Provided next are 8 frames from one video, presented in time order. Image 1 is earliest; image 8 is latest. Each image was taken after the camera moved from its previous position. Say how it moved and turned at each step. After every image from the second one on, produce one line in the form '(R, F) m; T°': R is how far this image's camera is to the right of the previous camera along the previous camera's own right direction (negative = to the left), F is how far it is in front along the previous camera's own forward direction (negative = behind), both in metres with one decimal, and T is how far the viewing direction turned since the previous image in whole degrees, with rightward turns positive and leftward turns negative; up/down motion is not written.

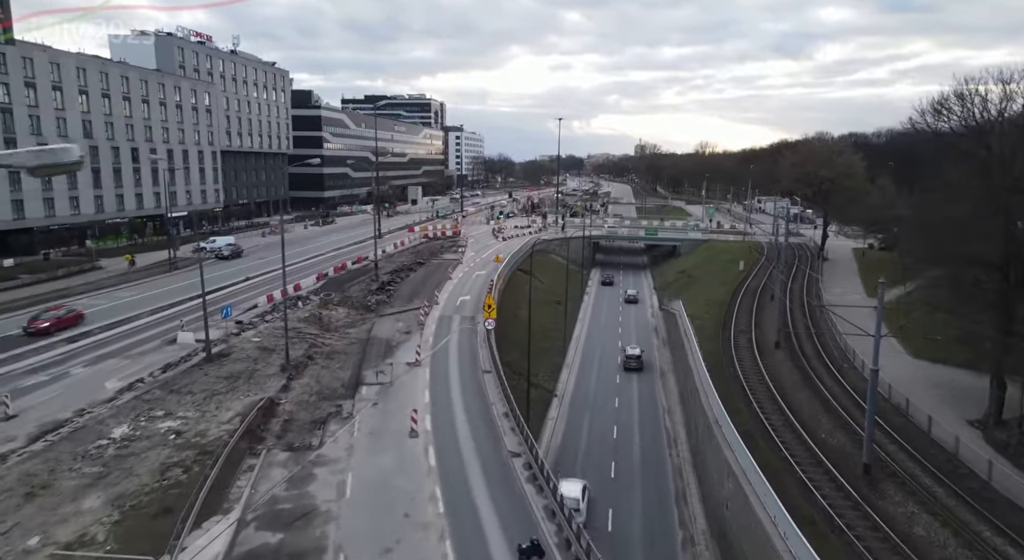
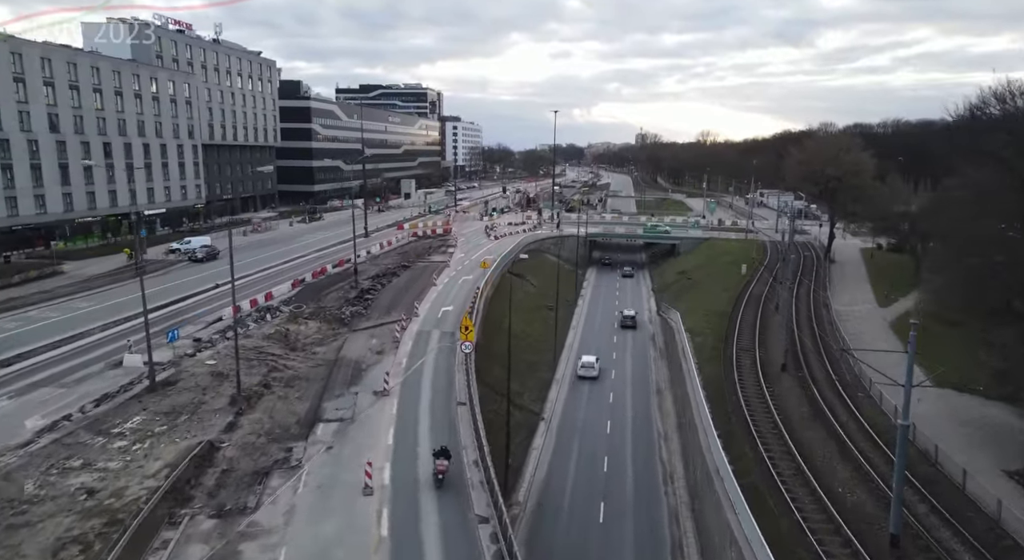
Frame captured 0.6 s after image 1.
(+0.8, +2.9) m; 0°
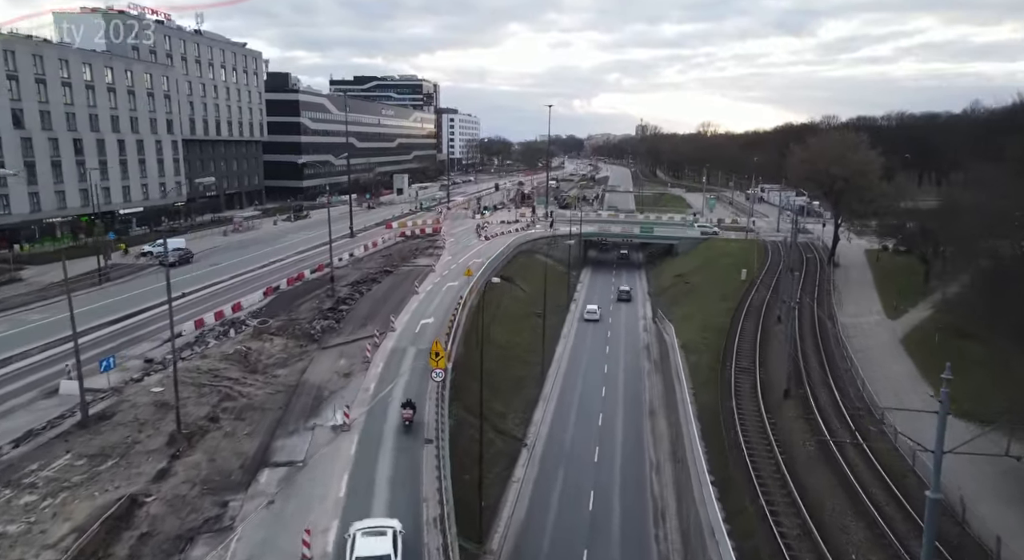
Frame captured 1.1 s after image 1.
(+0.9, +2.6) m; 0°
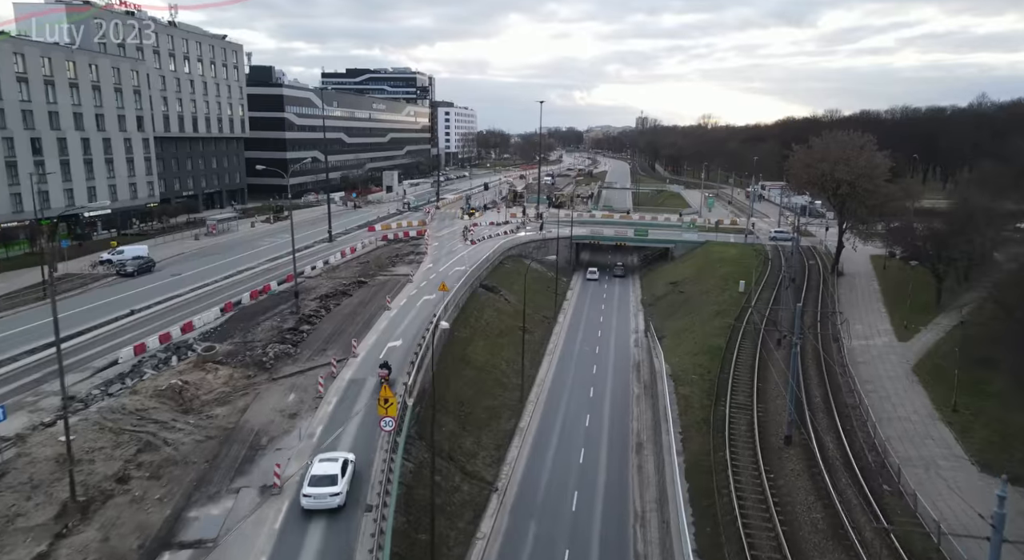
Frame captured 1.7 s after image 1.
(+1.3, +3.3) m; 0°
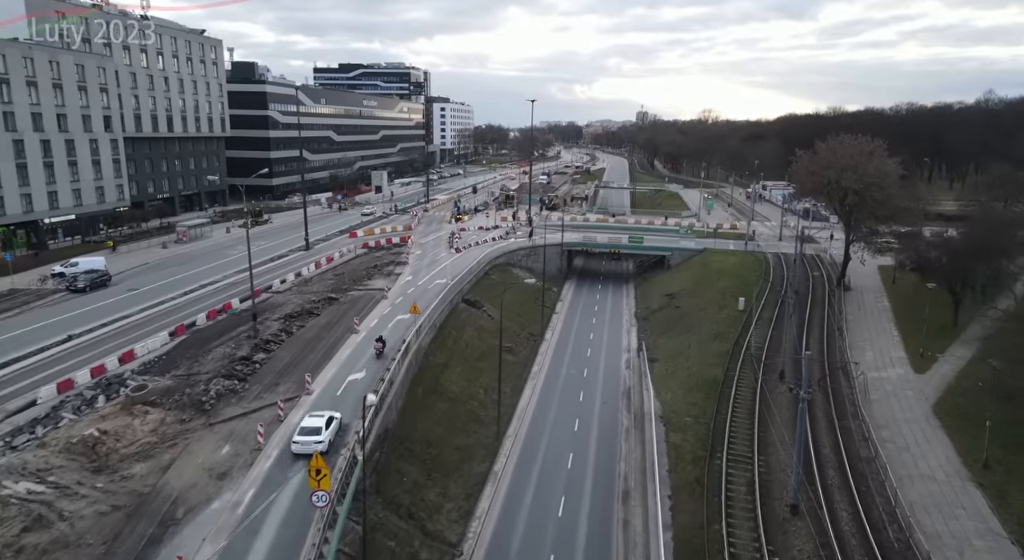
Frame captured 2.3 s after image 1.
(+1.2, +3.5) m; 0°
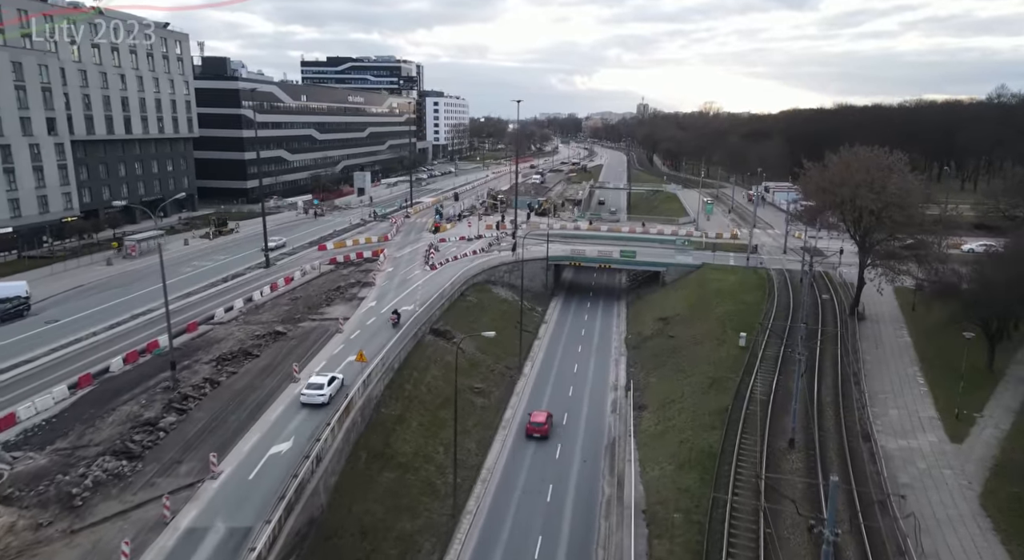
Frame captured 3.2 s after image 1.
(+1.7, +5.4) m; 0°
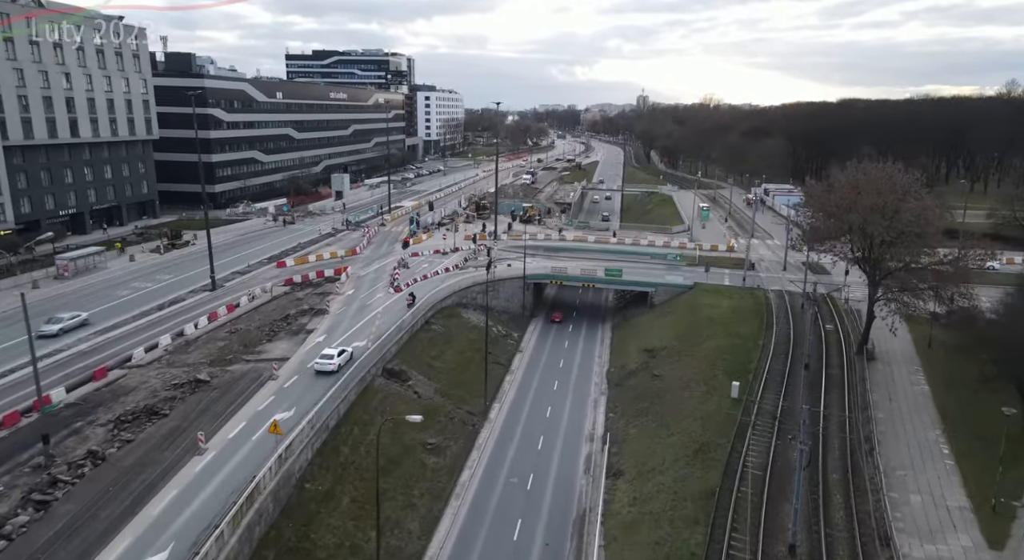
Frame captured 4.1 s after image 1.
(+2.2, +5.4) m; 0°
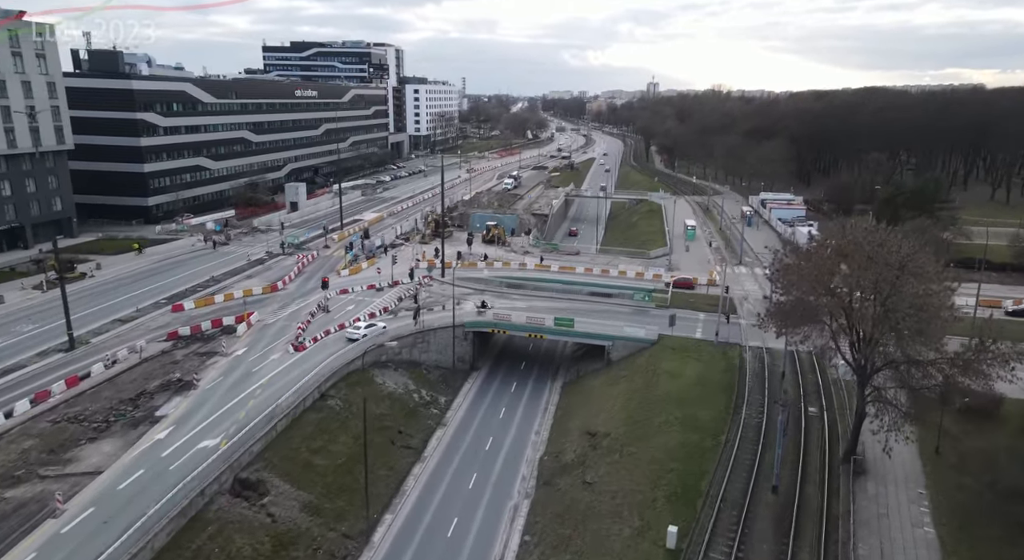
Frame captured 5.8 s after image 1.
(+5.7, +9.1) m; -1°
